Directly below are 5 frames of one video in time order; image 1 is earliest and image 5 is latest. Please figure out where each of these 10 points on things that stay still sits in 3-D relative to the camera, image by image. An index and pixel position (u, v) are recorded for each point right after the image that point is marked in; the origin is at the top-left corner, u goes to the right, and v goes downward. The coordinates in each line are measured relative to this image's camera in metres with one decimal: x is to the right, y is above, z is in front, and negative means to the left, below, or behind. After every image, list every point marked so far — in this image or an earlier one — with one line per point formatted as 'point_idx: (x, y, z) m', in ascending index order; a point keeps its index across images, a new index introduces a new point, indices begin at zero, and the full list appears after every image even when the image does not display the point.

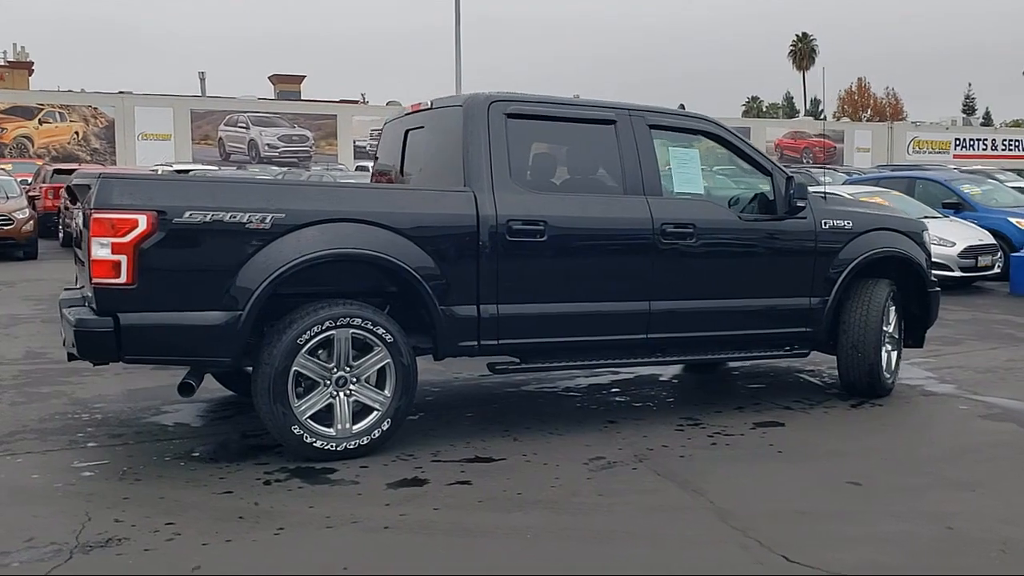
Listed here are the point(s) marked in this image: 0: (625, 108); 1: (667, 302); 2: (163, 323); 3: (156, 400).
0: (+0.7, +1.2, +6.5) m
1: (+1.0, -0.1, +6.5) m
2: (-1.8, -0.2, +5.1) m
3: (-2.5, -0.8, +7.1) m
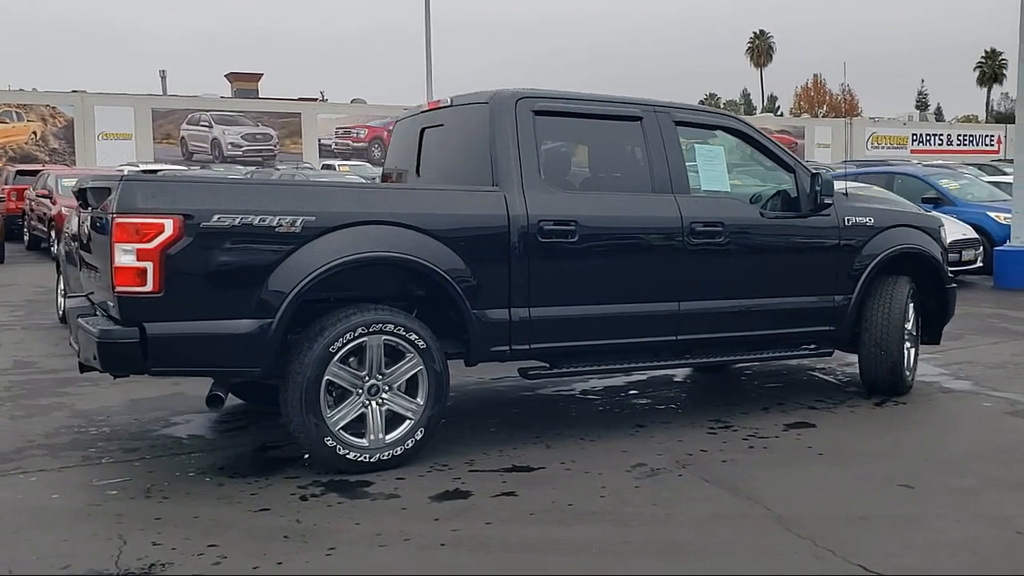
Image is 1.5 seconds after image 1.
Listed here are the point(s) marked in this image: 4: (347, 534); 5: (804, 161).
0: (+0.9, +1.2, +6.4) m
1: (+1.2, -0.1, +6.3) m
2: (-1.6, -0.2, +4.9) m
3: (-2.3, -0.8, +6.8) m
4: (-0.7, -1.1, +4.4) m
5: (+2.0, +0.9, +6.9) m
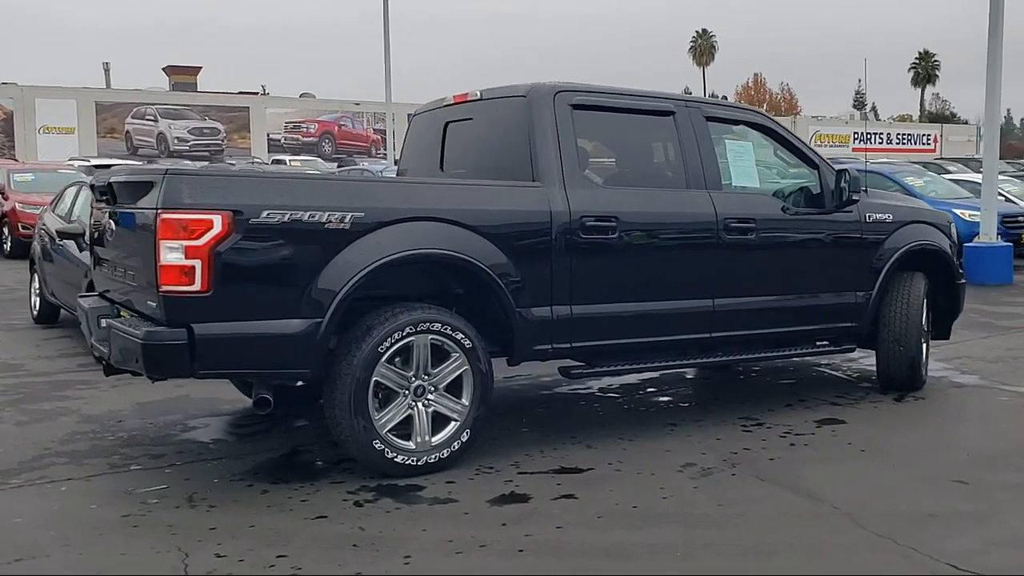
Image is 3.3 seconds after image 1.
0: (+1.1, +1.2, +6.3) m
1: (+1.4, -0.1, +6.3) m
2: (-1.3, -0.2, +4.7) m
3: (-2.2, -0.8, +6.5) m
4: (-0.4, -1.1, +4.2) m
5: (+2.2, +0.9, +6.9) m
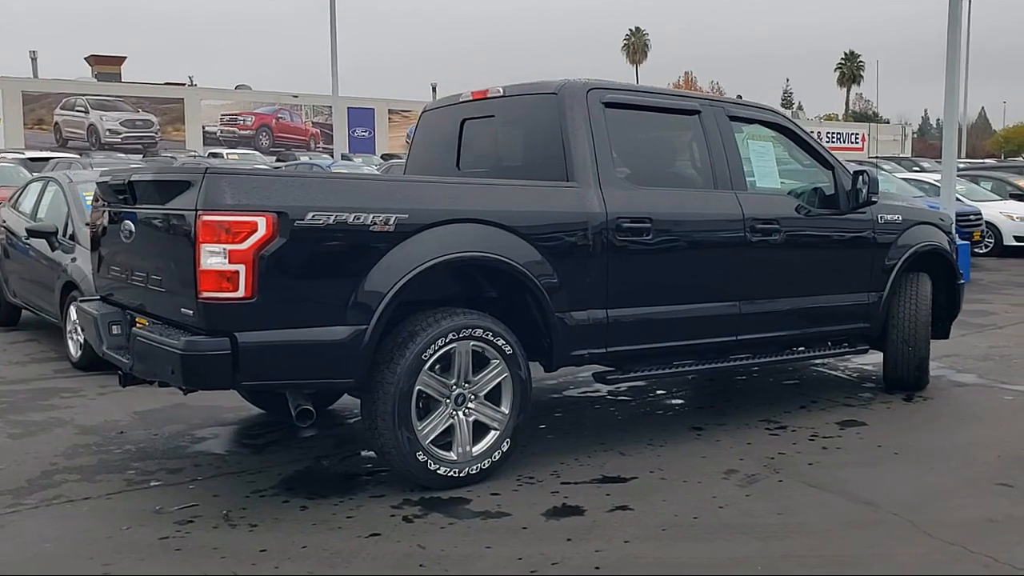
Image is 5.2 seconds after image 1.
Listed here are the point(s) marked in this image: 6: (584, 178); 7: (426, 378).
0: (+1.2, +1.2, +6.2) m
1: (+1.5, -0.1, +6.2) m
2: (-1.0, -0.2, +4.4) m
3: (-2.0, -0.8, +6.2) m
4: (-0.1, -1.1, +4.0) m
5: (+2.2, +0.9, +6.9) m
6: (+0.4, +0.6, +5.5) m
7: (-0.4, -0.4, +4.8) m
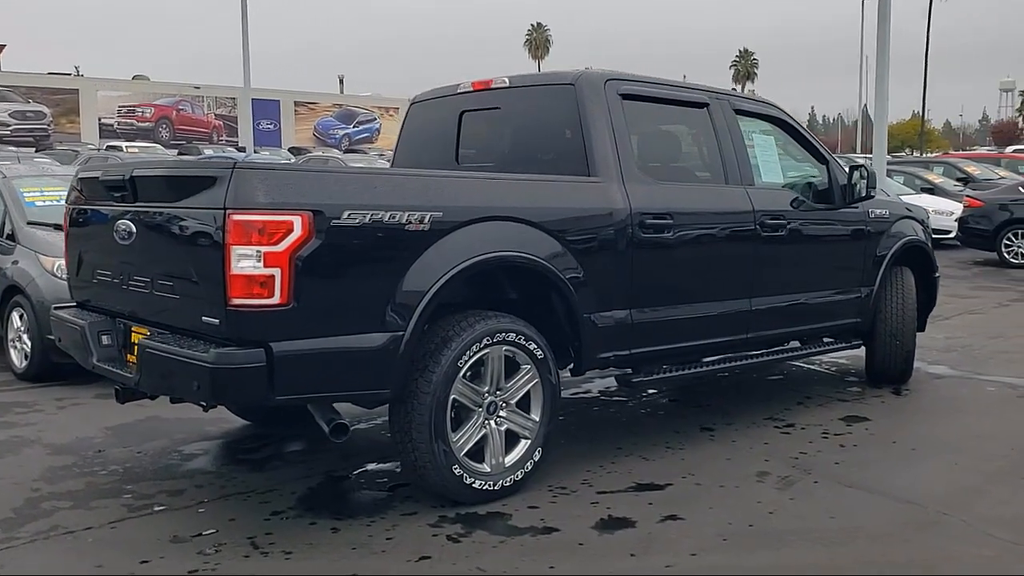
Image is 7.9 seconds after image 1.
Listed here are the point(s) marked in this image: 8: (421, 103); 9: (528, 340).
0: (+1.2, +1.2, +6.1) m
1: (+1.5, -0.1, +6.1) m
2: (-0.8, -0.3, +4.1) m
3: (-2.0, -0.9, +5.7) m
4: (+0.2, -1.1, +3.8) m
5: (+2.2, +0.9, +6.8) m
6: (+0.5, +0.6, +5.3) m
7: (-0.2, -0.4, +4.5) m
8: (-0.6, +1.2, +6.4) m
9: (+0.1, -0.2, +4.7) m
